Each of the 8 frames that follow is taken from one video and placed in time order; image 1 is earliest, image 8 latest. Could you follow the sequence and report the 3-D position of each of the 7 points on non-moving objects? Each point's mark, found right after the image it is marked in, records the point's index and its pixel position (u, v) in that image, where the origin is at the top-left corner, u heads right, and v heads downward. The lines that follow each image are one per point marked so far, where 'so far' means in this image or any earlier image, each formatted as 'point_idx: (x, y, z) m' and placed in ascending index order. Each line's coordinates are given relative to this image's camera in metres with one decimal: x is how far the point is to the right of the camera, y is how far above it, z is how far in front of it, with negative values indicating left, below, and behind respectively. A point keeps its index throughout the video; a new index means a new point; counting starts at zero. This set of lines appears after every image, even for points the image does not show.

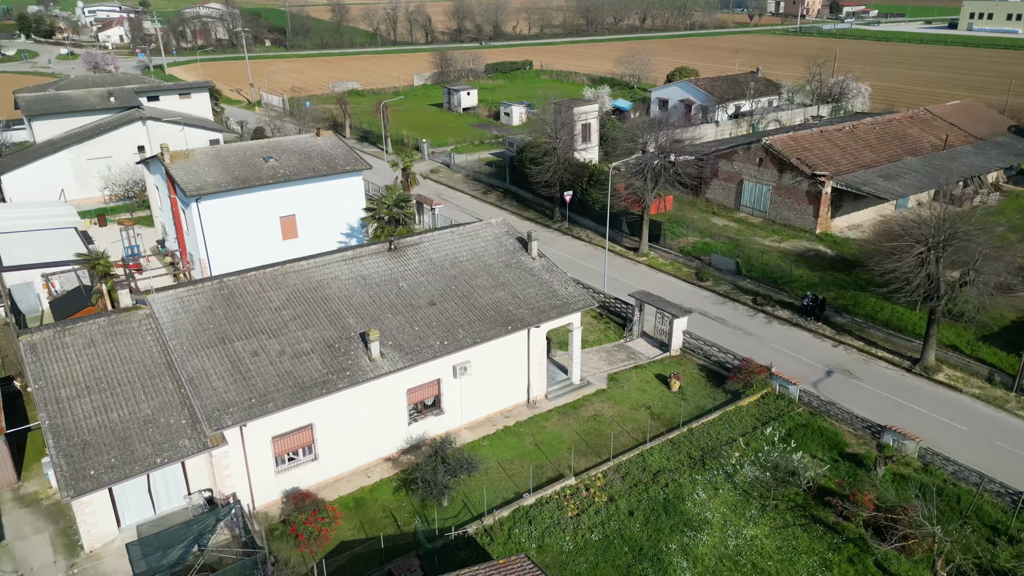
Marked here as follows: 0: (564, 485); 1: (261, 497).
0: (+1.4, -5.2, +19.6) m
1: (-6.3, -5.2, +18.6) m
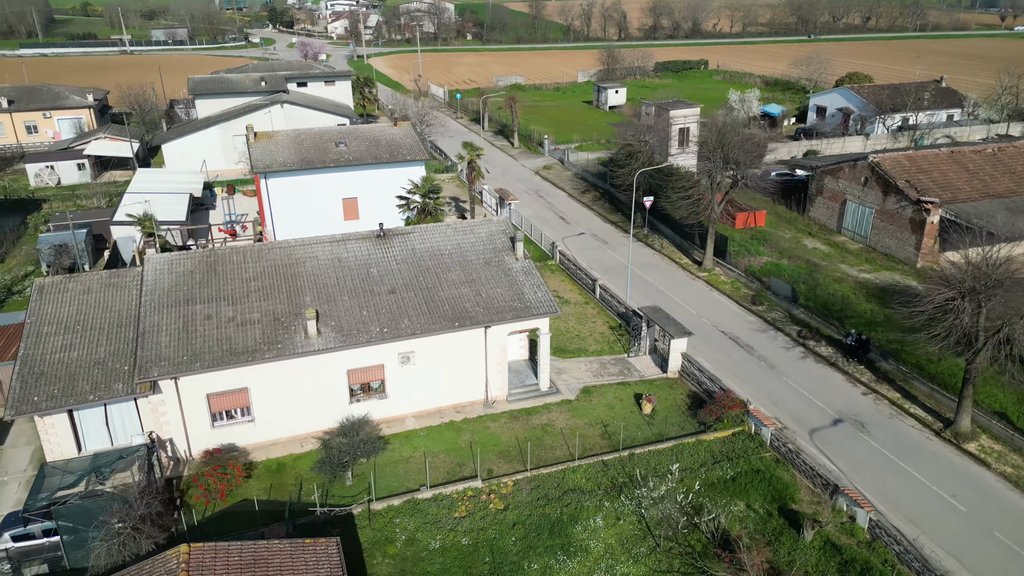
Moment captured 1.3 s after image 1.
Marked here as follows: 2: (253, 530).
0: (-1.2, -5.2, +19.6) m
1: (-8.7, -4.4, +20.7) m
2: (-6.1, -5.8, +17.7) m
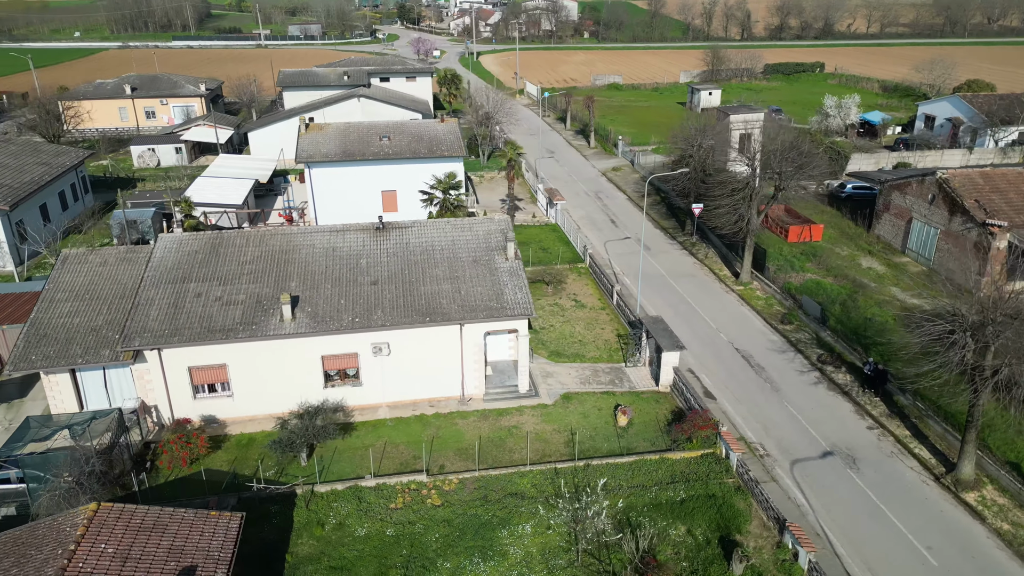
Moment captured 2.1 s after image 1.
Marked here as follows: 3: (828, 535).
0: (-2.7, -5.1, +19.8) m
1: (-9.9, -3.7, +22.1) m
2: (-7.9, -5.4, +18.8) m
3: (+7.9, -6.2, +18.5) m
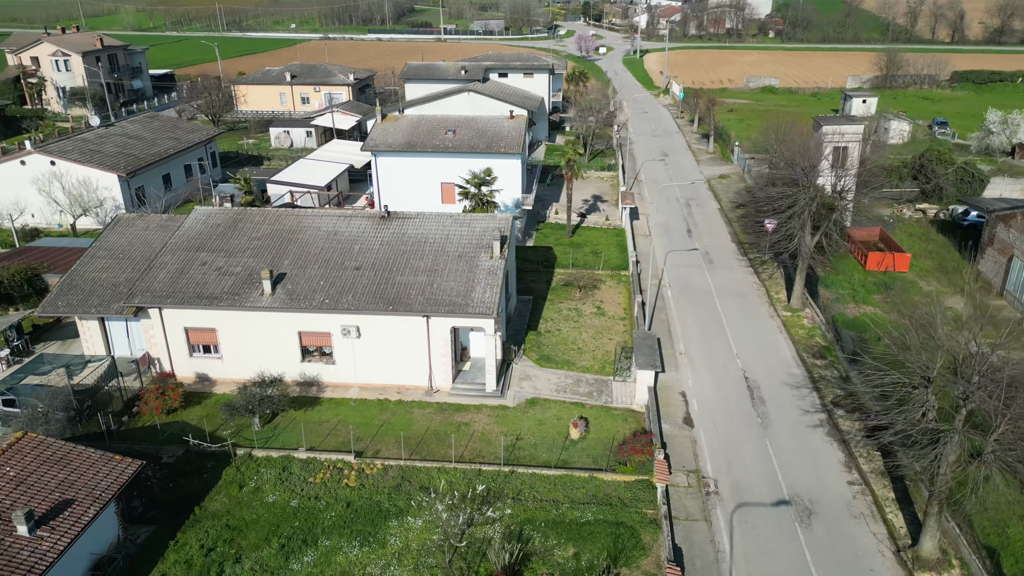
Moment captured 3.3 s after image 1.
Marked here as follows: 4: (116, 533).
0: (-4.8, -4.8, +20.7) m
1: (-11.0, -2.7, +24.6) m
2: (-10.1, -4.4, +20.9) m
3: (+5.0, -6.9, +16.9) m
4: (-9.2, -5.7, +17.3) m
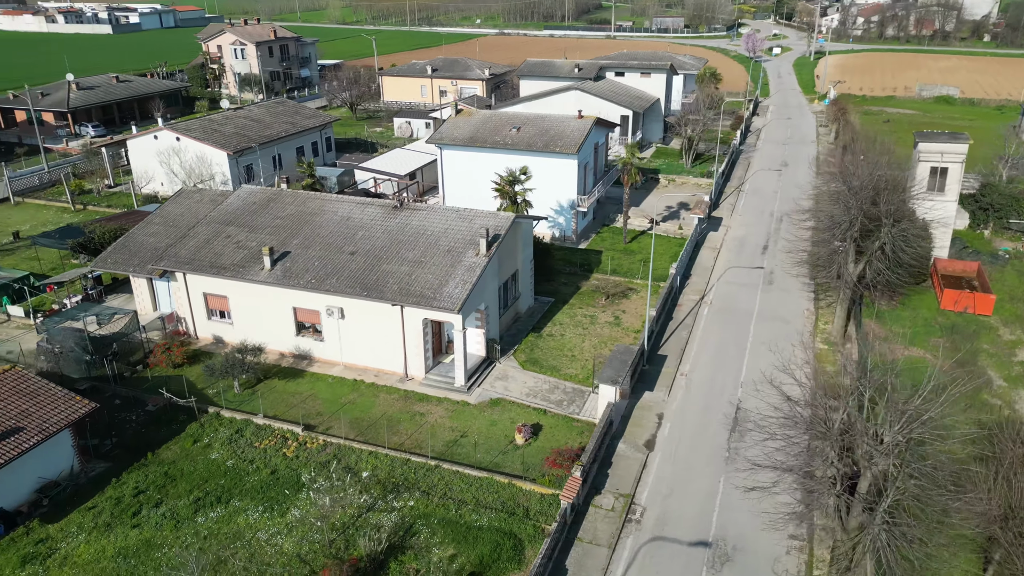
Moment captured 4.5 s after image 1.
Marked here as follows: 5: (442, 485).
0: (-6.6, -4.2, +22.0) m
1: (-11.5, -1.5, +27.2) m
2: (-11.6, -3.4, +23.5) m
3: (+1.8, -7.2, +16.0) m
4: (-11.8, -4.7, +19.7) m
5: (-1.9, -5.2, +19.7) m
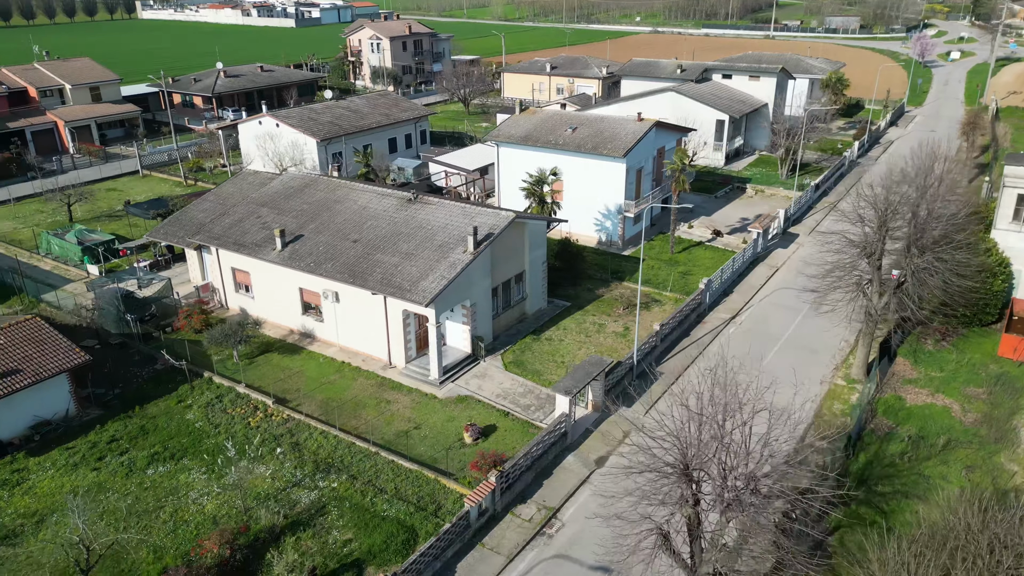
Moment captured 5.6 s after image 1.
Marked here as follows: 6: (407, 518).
0: (-7.8, -3.6, +23.4) m
1: (-11.3, -0.5, +29.5) m
2: (-12.4, -2.3, +25.9) m
3: (-1.2, -7.3, +15.9) m
4: (-13.4, -3.6, +22.3) m
5: (-3.8, -5.0, +20.2) m
6: (-2.6, -5.7, +18.5) m
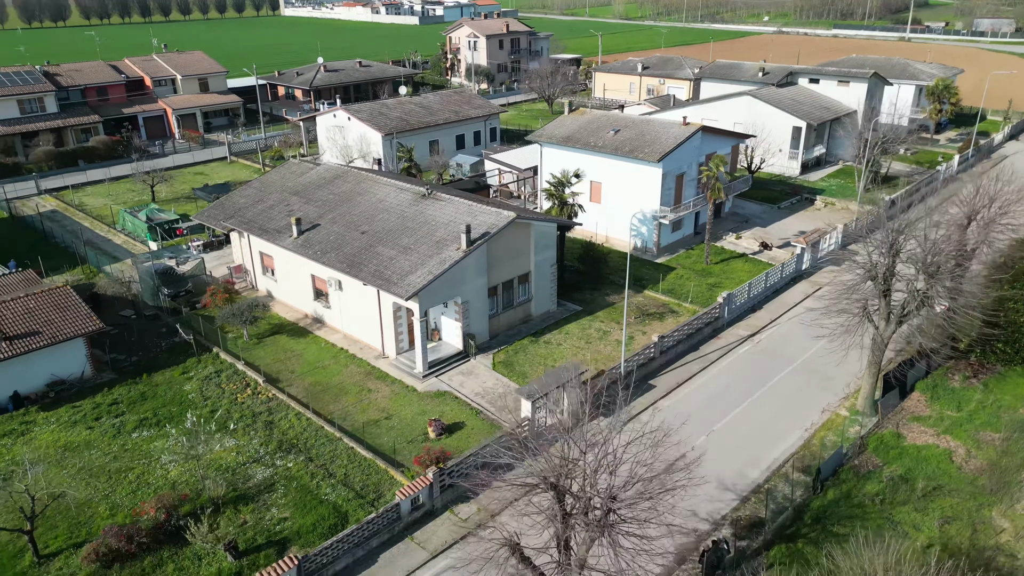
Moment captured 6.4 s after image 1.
0: (-8.5, -3.0, +24.7) m
1: (-10.8, +0.2, +31.2) m
2: (-12.5, -1.5, +27.8) m
3: (-3.4, -7.2, +16.2) m
4: (-14.2, -2.7, +24.4) m
5: (-5.2, -4.7, +20.9) m
6: (-4.3, -5.5, +19.0) m
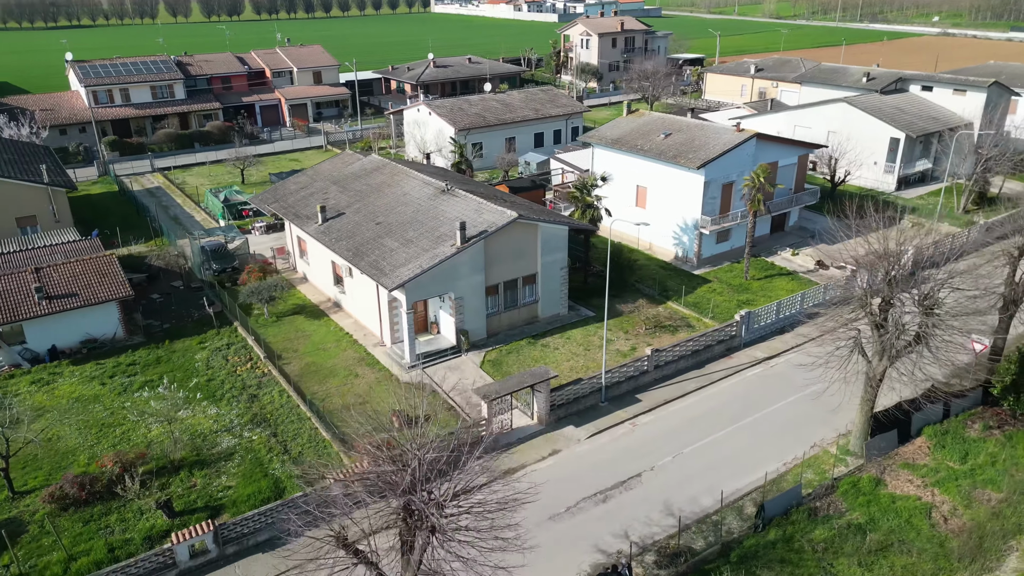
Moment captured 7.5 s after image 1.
0: (-8.9, -2.4, +26.2) m
1: (-9.7, +1.0, +33.1) m
2: (-12.1, -0.5, +30.0) m
3: (-5.8, -6.8, +17.0) m
4: (-14.5, -1.6, +27.0) m
5: (-6.5, -4.3, +21.9) m
6: (-6.0, -5.1, +19.8) m
